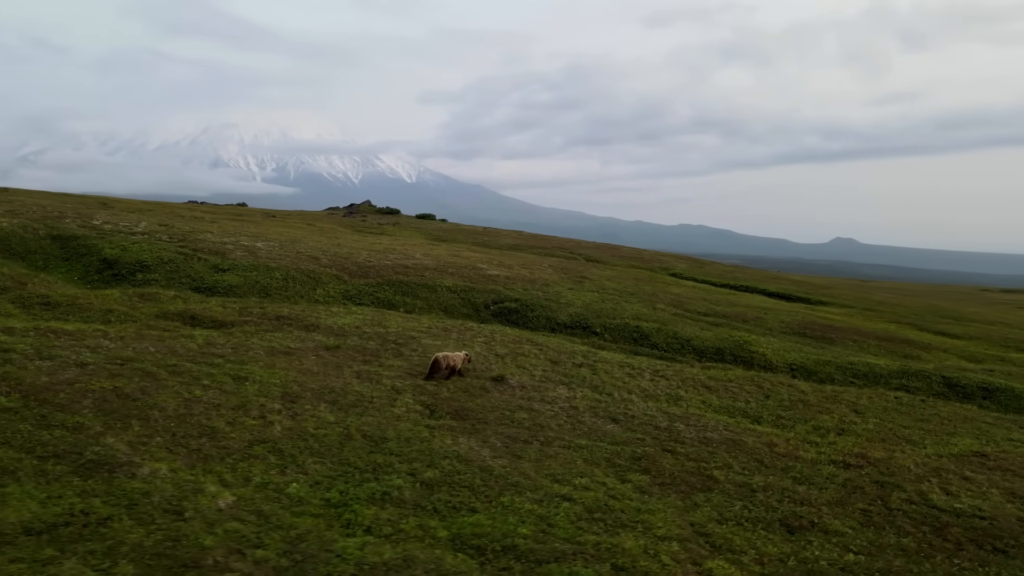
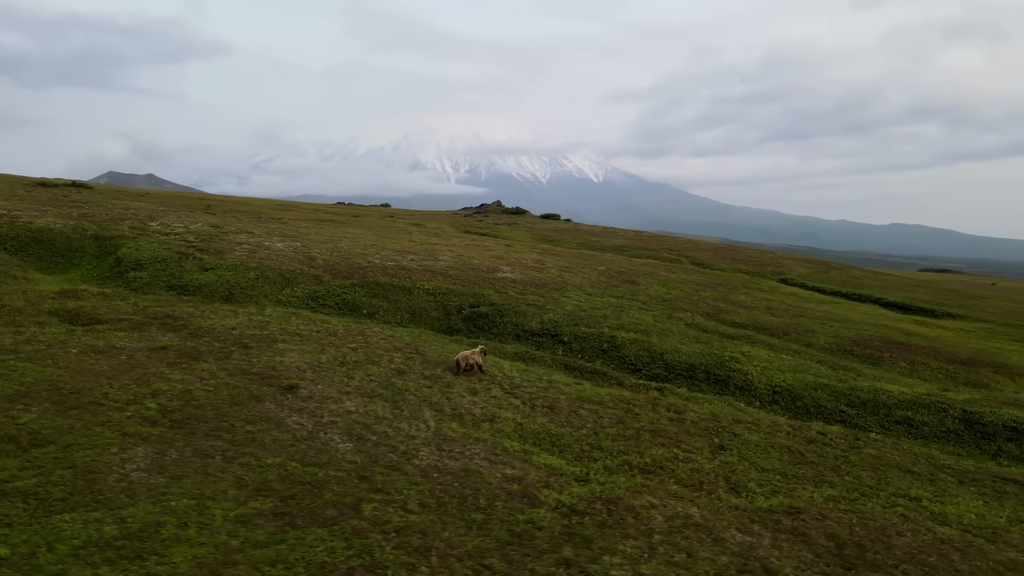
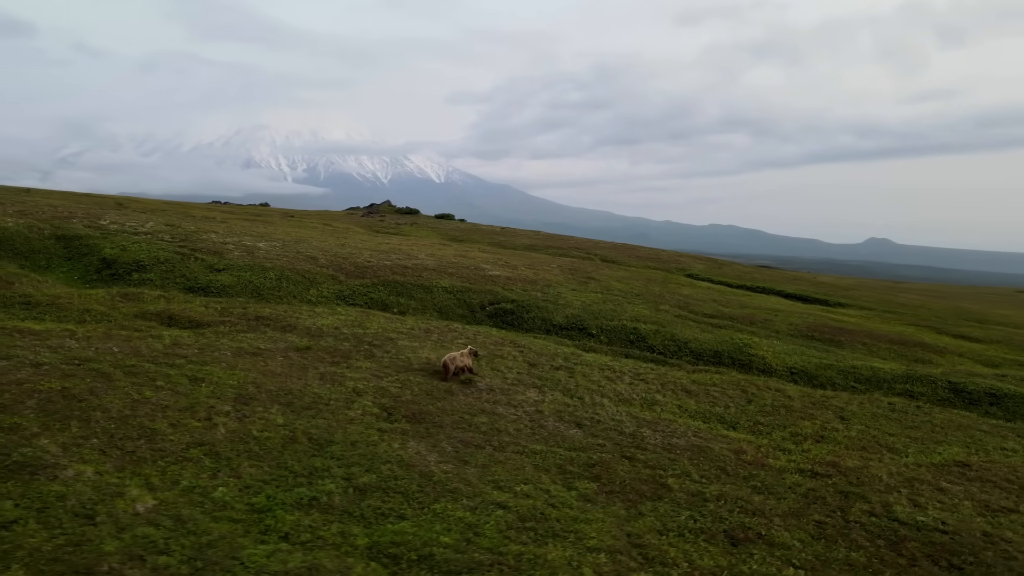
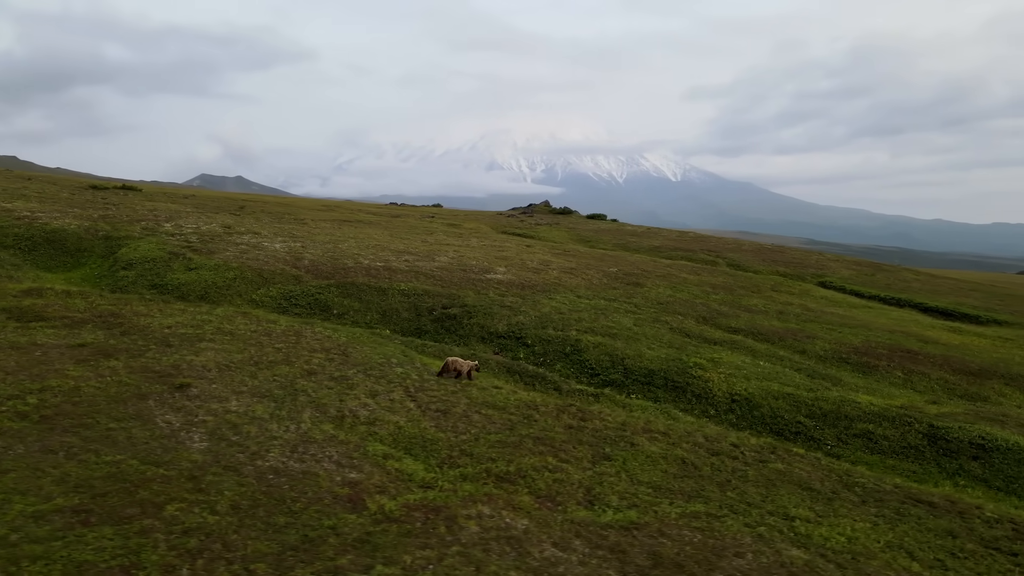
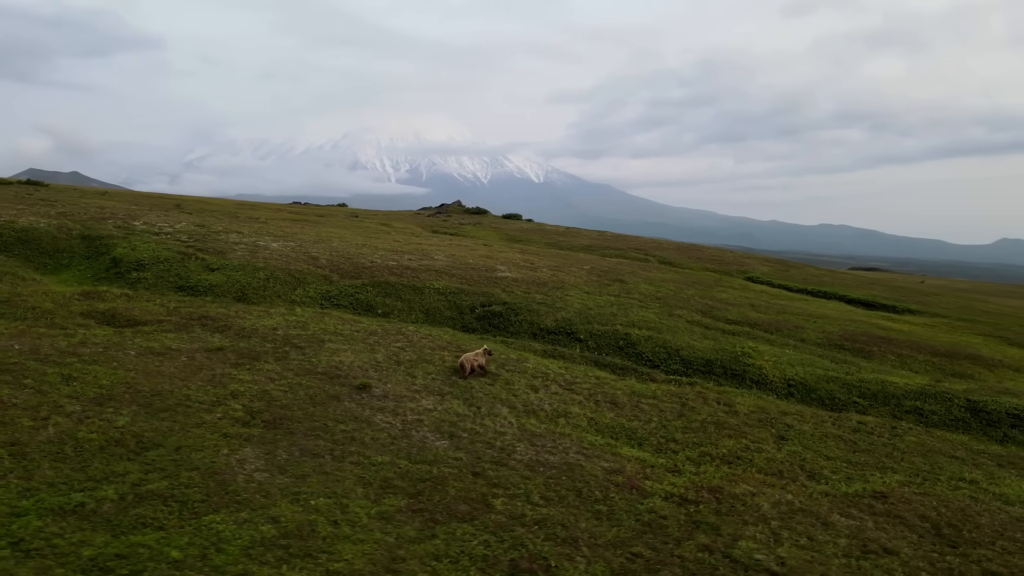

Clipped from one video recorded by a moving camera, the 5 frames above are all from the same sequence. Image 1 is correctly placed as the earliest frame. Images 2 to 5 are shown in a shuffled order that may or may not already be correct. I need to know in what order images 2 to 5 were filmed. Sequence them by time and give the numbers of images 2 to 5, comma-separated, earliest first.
3, 5, 2, 4
